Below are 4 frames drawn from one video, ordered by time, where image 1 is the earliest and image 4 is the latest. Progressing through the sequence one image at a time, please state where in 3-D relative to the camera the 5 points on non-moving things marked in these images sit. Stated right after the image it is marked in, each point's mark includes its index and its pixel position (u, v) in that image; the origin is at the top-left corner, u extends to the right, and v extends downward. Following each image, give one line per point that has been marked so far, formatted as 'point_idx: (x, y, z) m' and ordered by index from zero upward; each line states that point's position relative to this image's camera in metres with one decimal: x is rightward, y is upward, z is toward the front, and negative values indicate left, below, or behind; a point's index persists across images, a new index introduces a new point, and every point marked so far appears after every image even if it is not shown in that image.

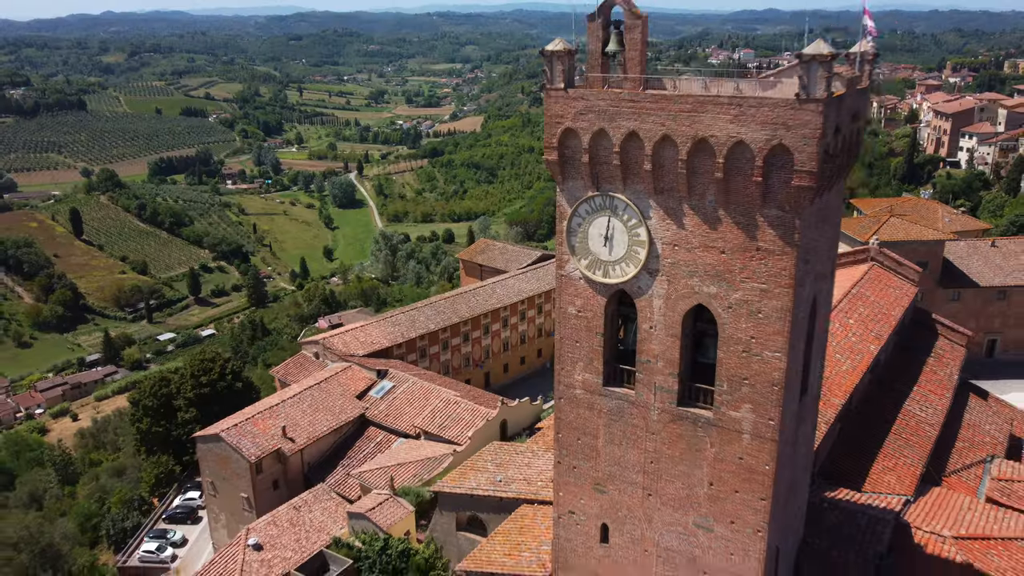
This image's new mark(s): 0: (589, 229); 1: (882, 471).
0: (+1.4, +1.0, +11.9) m
1: (+8.8, -4.3, +16.8) m
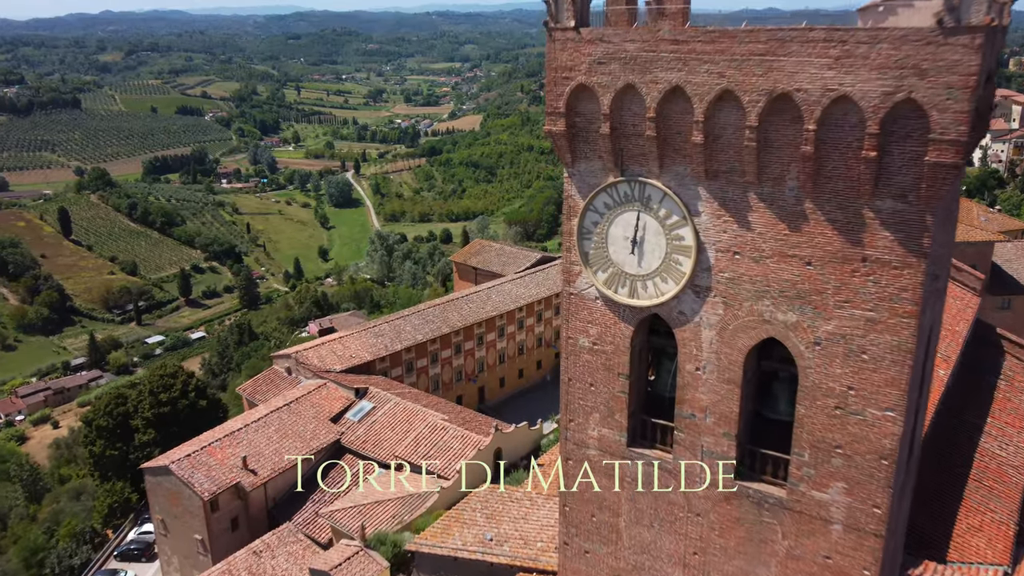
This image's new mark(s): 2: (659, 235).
0: (+1.3, +0.7, +8.5) m
1: (+8.6, -4.6, +13.4) m
2: (+1.7, +0.6, +8.0) m
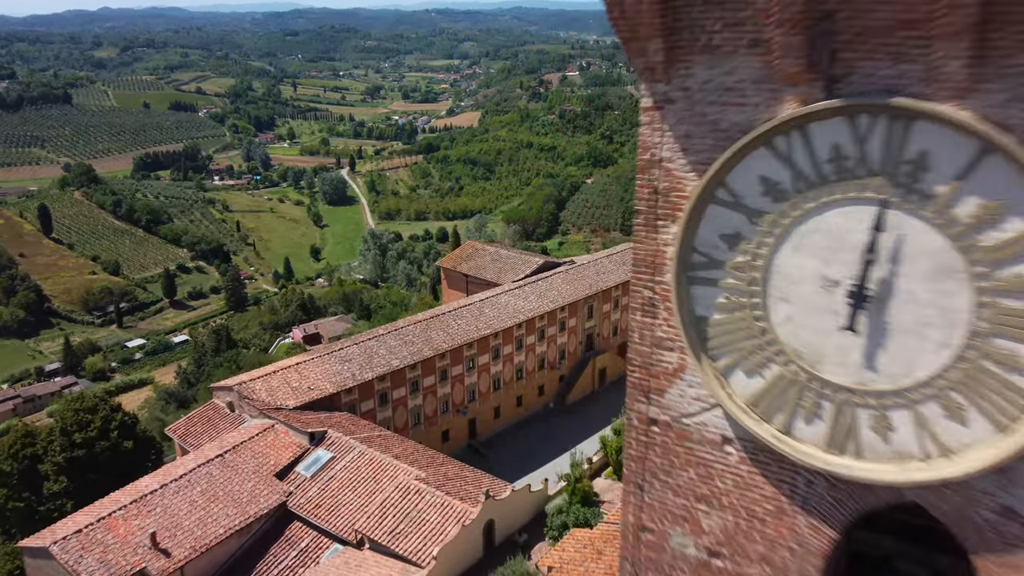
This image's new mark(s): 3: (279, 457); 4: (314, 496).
0: (+1.2, +0.1, +3.1) m
1: (+8.5, -5.2, +8.0) m
2: (+1.6, 0.0, +2.6) m
3: (-6.6, -4.7, +20.0) m
4: (-5.3, -5.5, +18.8) m
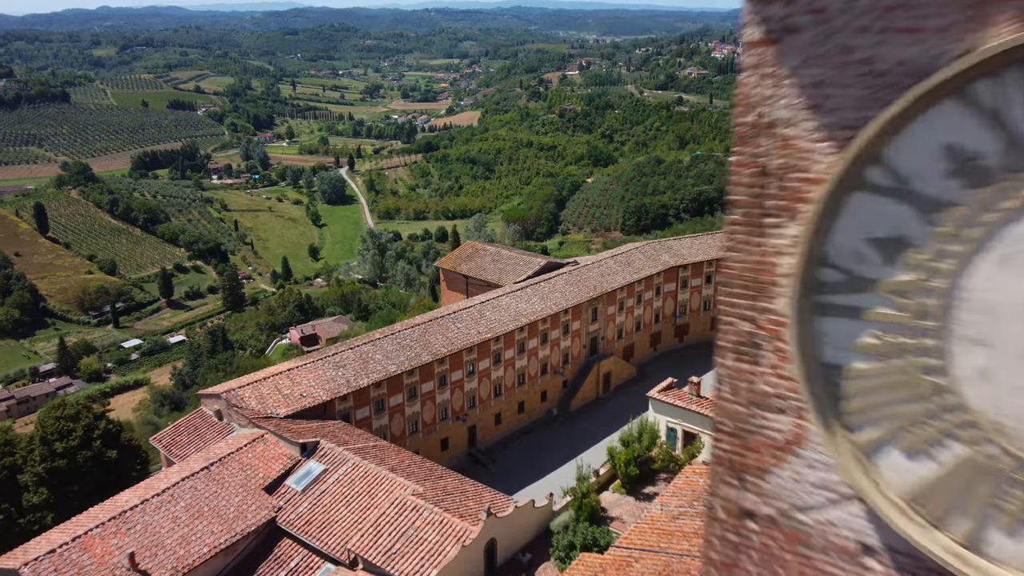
0: (+1.3, 0.0, +2.0) m
1: (+8.6, -5.3, +6.9) m
2: (+1.7, -0.1, +1.5) m
3: (-6.5, -4.8, +18.9) m
4: (-5.2, -5.6, +17.7) m
